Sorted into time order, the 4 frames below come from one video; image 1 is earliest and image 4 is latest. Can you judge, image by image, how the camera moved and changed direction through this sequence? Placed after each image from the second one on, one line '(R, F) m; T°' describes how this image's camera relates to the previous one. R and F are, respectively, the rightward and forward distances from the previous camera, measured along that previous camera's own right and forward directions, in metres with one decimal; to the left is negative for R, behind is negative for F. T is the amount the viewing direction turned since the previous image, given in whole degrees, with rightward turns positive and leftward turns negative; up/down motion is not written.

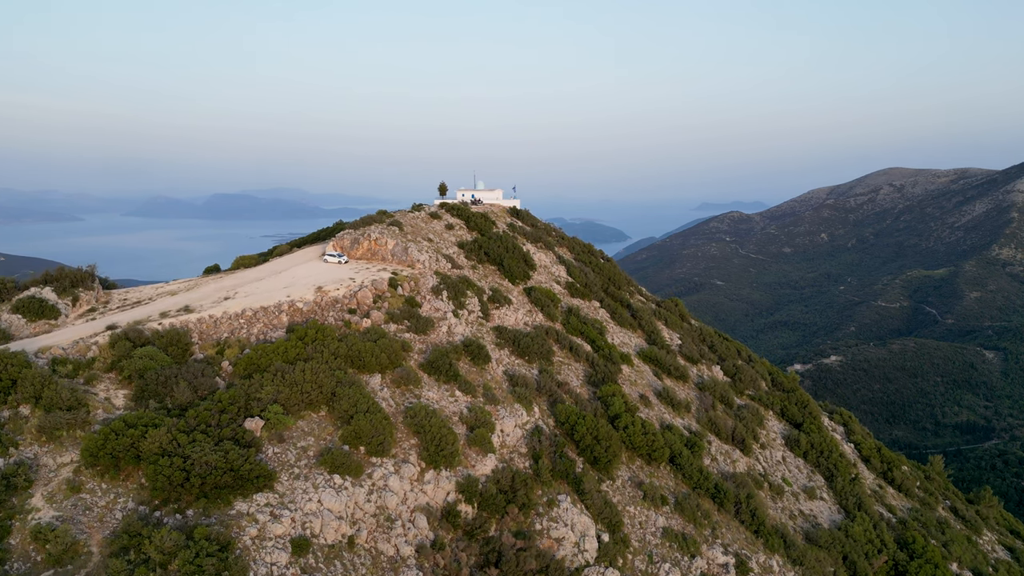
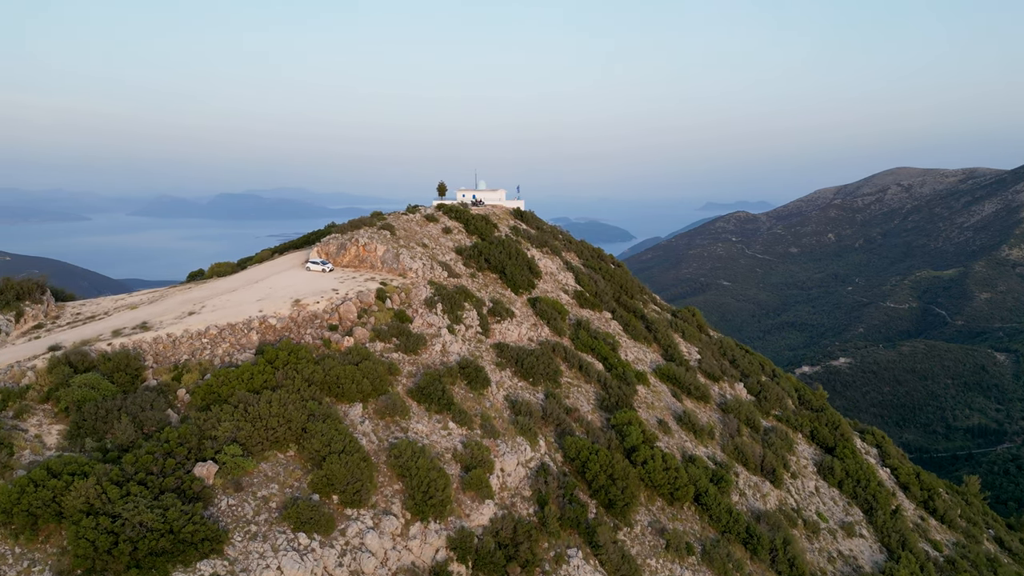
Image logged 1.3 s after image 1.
(+0.1, +2.6) m; 0°
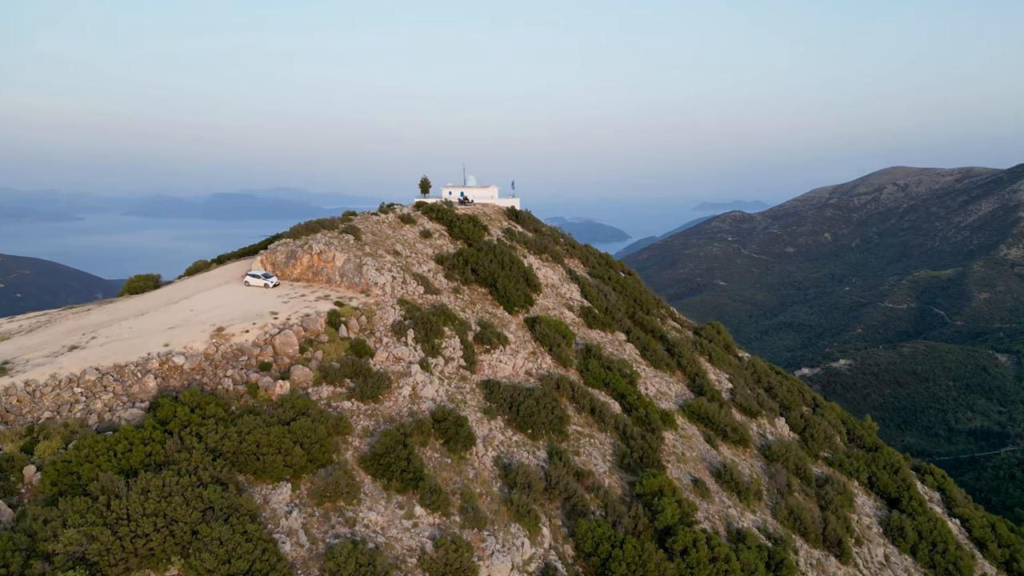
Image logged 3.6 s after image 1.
(+0.1, +4.9) m; 0°
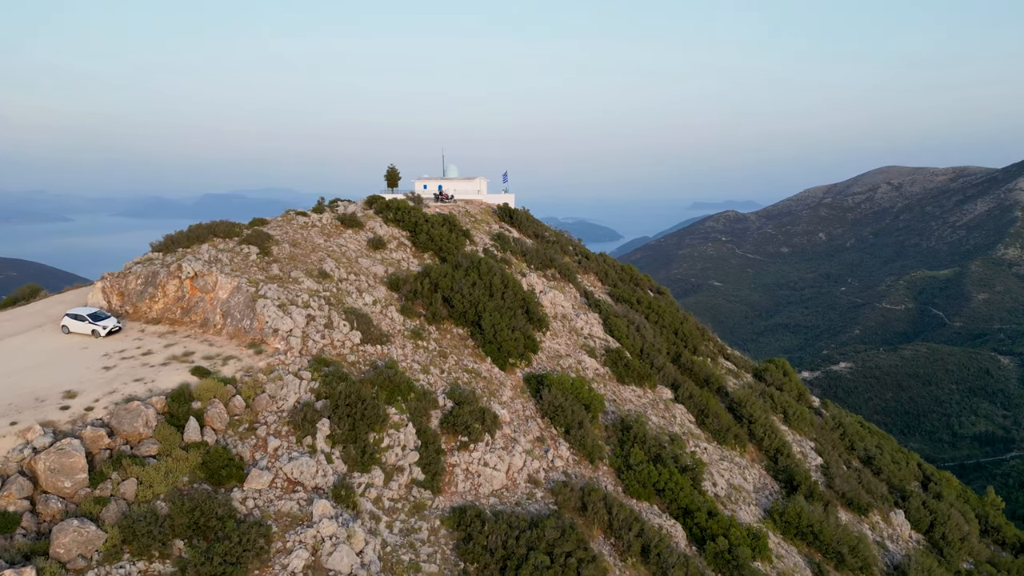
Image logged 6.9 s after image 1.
(0.0, +7.3) m; +1°
